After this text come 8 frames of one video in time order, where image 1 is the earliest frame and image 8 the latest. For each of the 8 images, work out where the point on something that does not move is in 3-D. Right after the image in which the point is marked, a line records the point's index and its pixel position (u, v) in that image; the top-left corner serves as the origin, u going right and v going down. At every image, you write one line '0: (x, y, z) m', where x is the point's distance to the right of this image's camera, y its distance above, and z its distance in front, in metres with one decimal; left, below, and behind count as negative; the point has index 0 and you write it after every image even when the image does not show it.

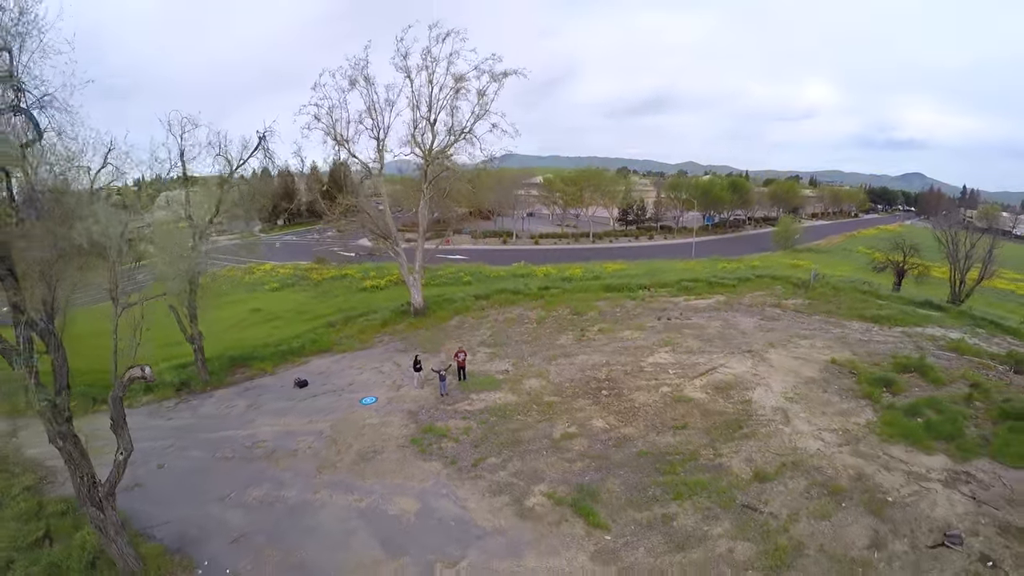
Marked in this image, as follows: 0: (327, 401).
0: (-4.7, -2.9, +13.0) m
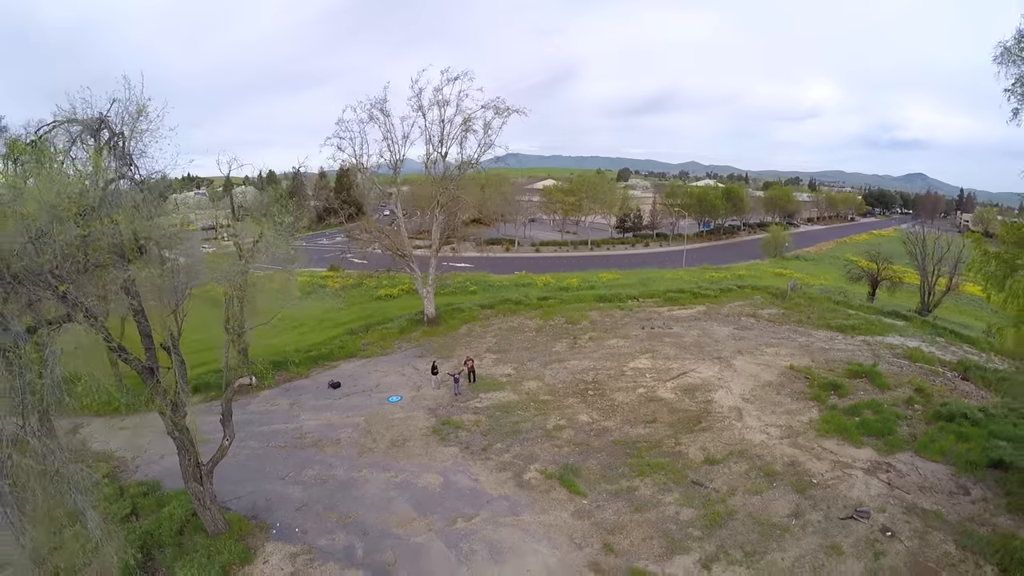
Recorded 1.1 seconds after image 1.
0: (-4.6, -3.4, +15.5) m
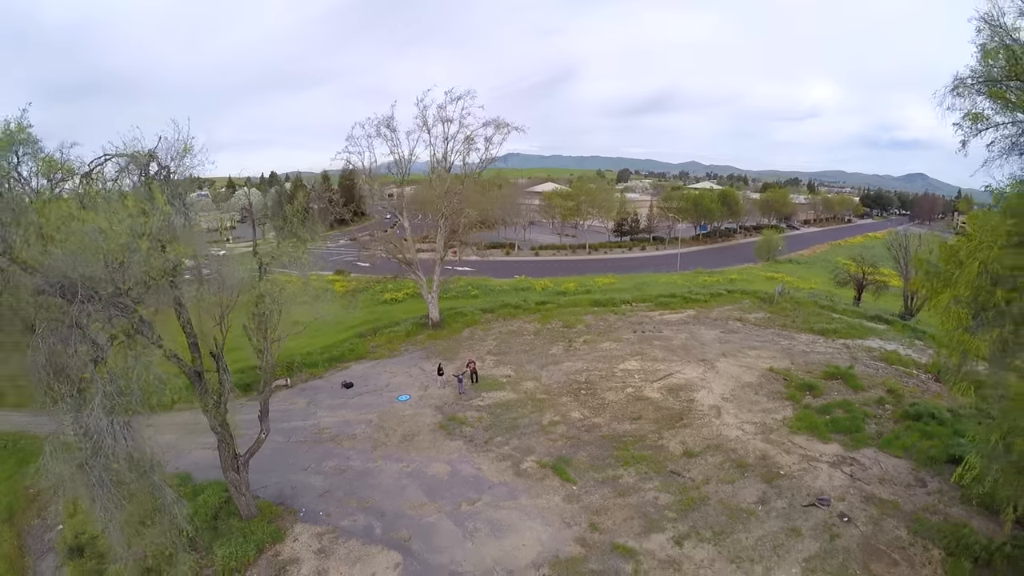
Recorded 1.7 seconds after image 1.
0: (-4.7, -3.7, +16.8) m
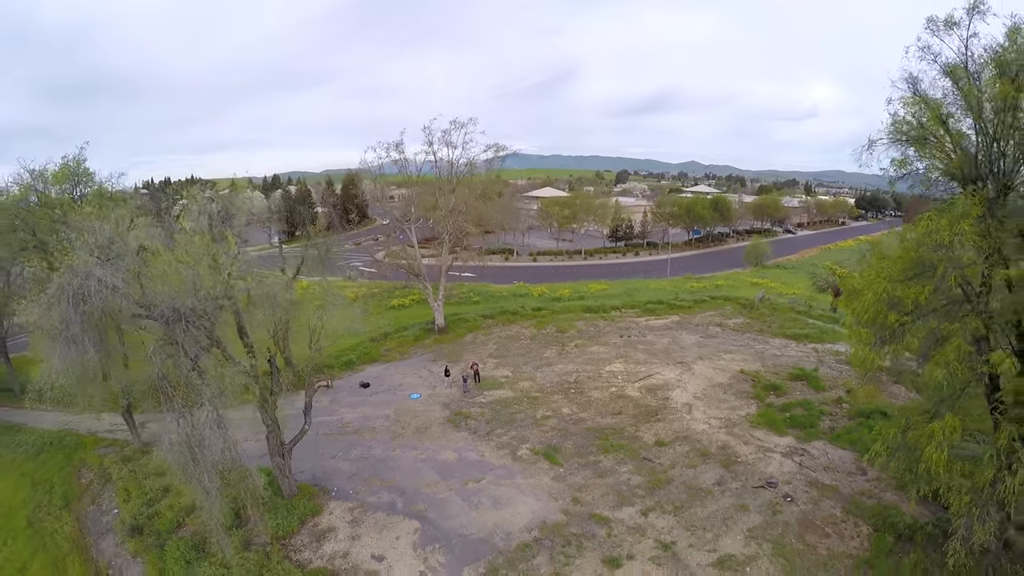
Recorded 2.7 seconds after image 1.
0: (-4.7, -4.1, +19.1) m
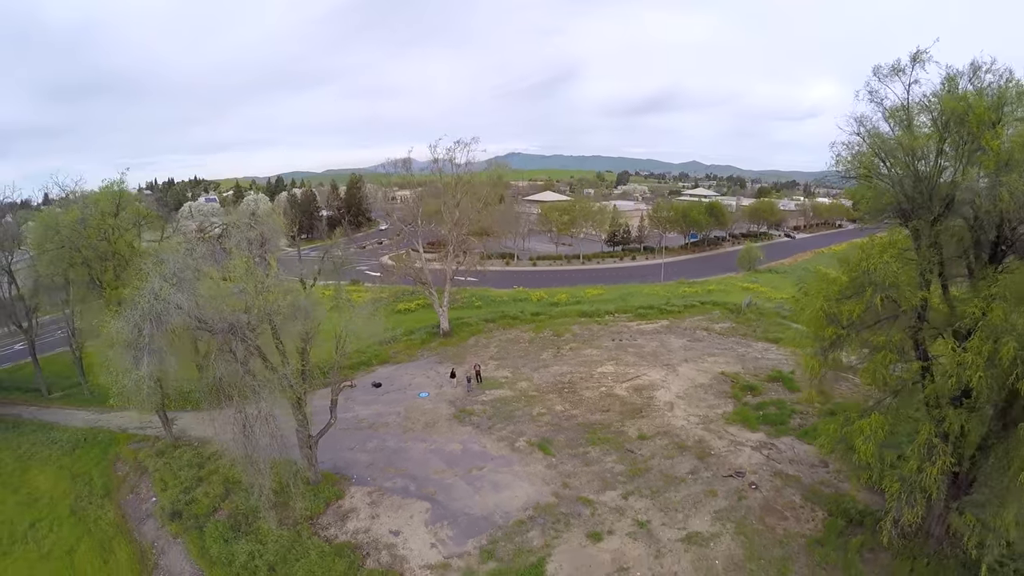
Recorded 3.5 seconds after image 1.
0: (-4.8, -4.5, +21.0) m
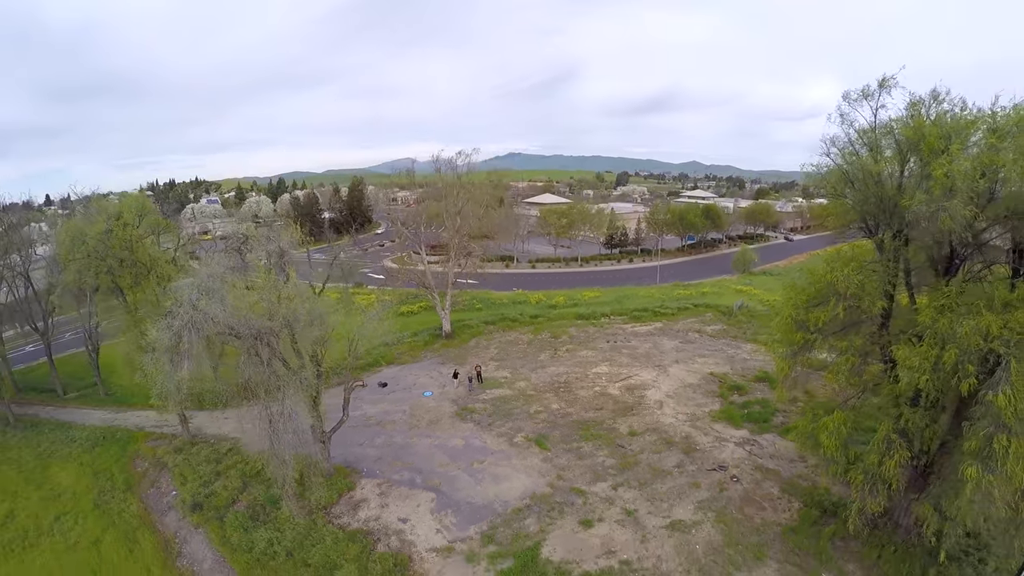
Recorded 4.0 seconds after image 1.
0: (-4.8, -4.7, +22.2) m
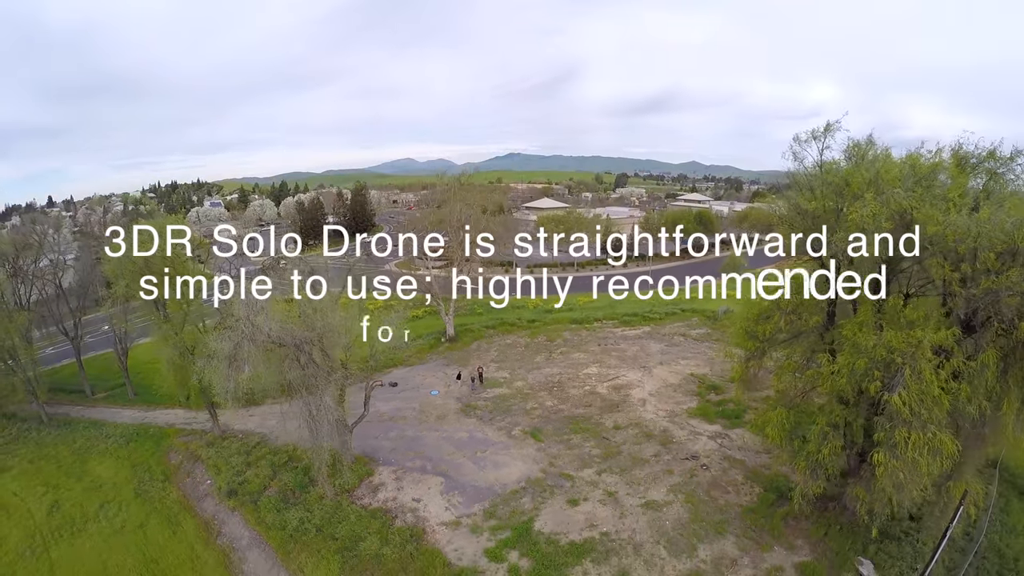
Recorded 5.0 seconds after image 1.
0: (-4.9, -5.1, +24.7) m
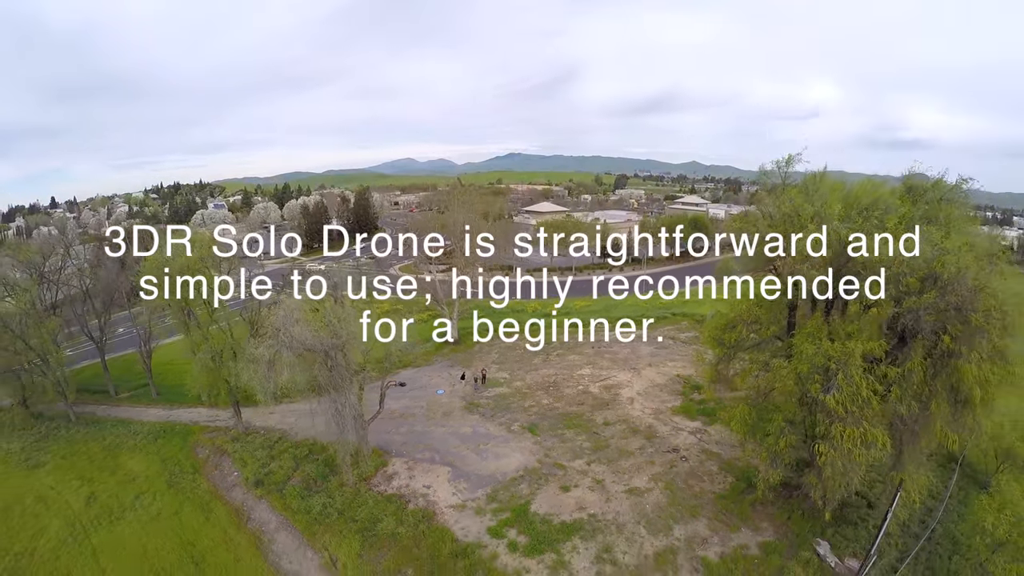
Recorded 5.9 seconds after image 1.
0: (-4.9, -5.6, +26.9) m
